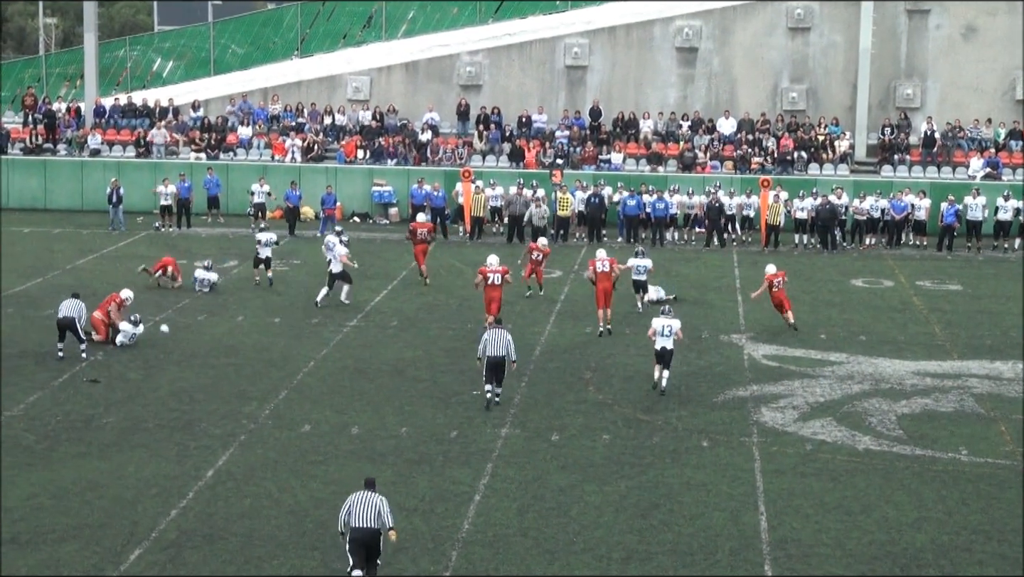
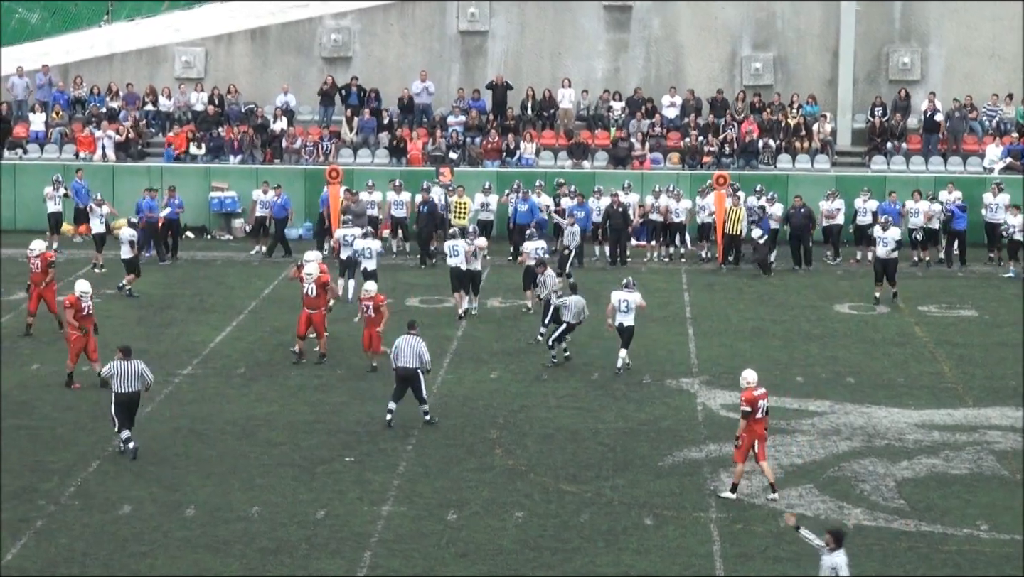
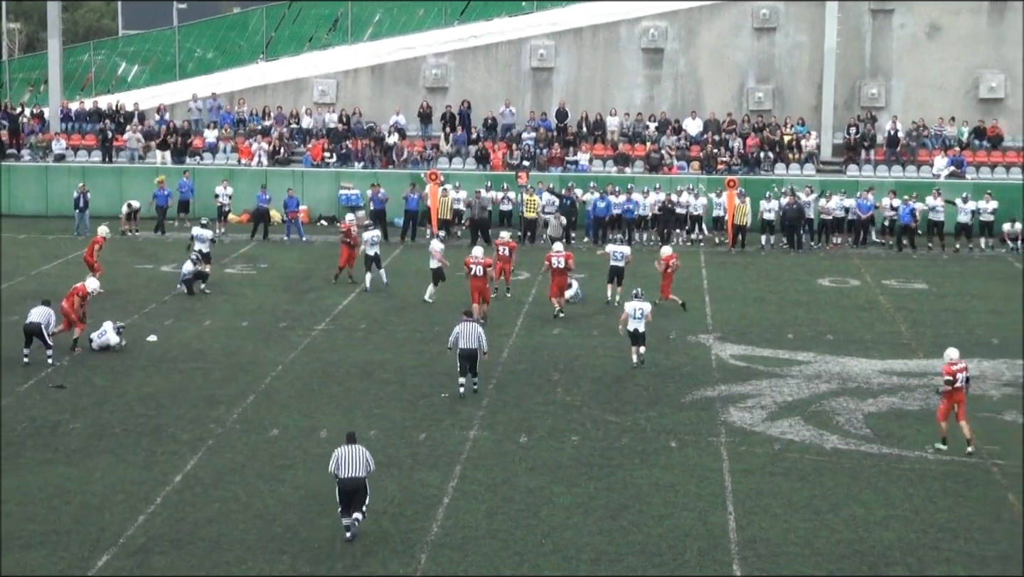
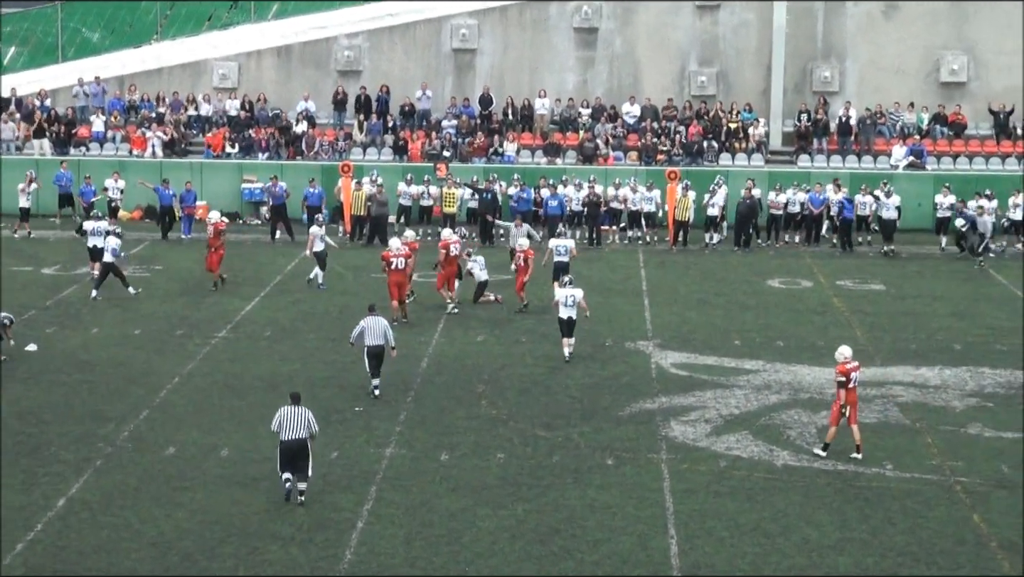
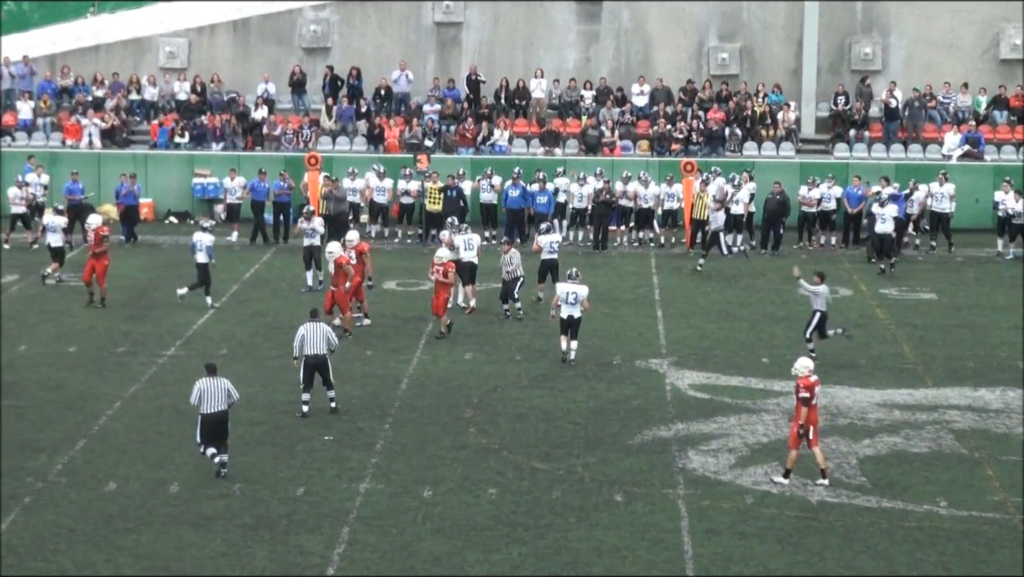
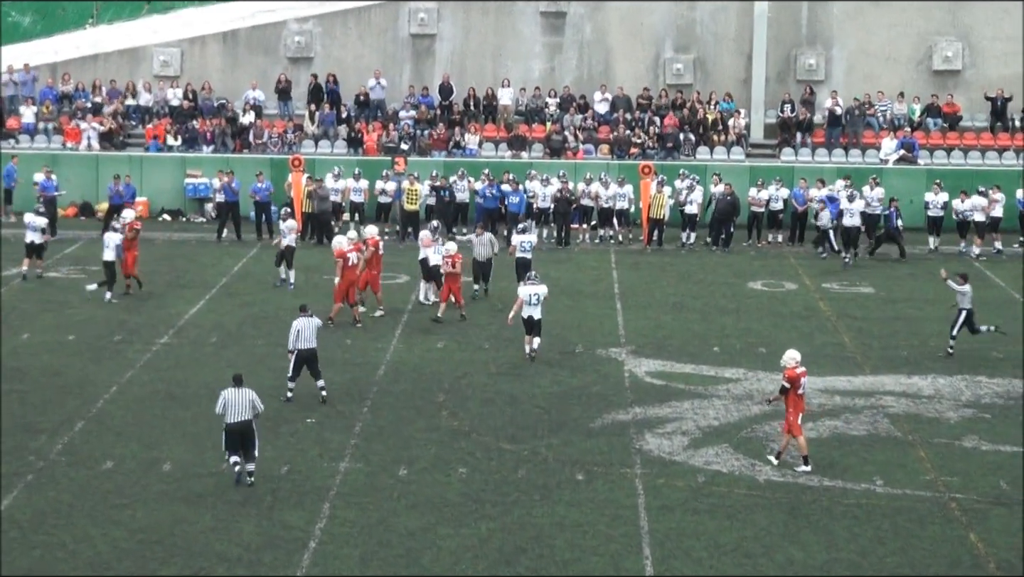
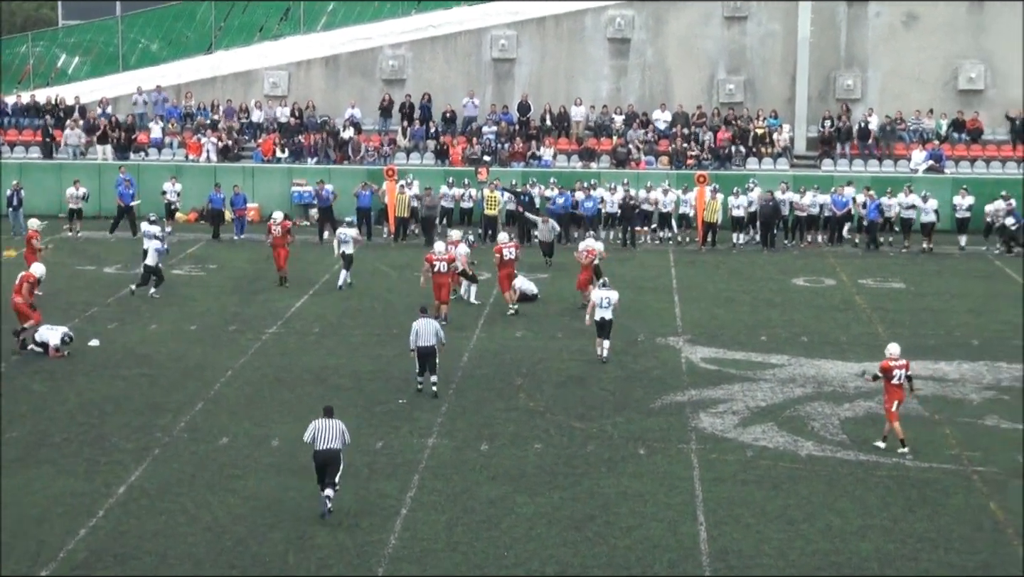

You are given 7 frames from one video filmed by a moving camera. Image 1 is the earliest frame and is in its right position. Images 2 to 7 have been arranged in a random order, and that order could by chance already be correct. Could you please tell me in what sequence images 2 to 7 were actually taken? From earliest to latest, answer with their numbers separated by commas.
3, 7, 4, 6, 5, 2
